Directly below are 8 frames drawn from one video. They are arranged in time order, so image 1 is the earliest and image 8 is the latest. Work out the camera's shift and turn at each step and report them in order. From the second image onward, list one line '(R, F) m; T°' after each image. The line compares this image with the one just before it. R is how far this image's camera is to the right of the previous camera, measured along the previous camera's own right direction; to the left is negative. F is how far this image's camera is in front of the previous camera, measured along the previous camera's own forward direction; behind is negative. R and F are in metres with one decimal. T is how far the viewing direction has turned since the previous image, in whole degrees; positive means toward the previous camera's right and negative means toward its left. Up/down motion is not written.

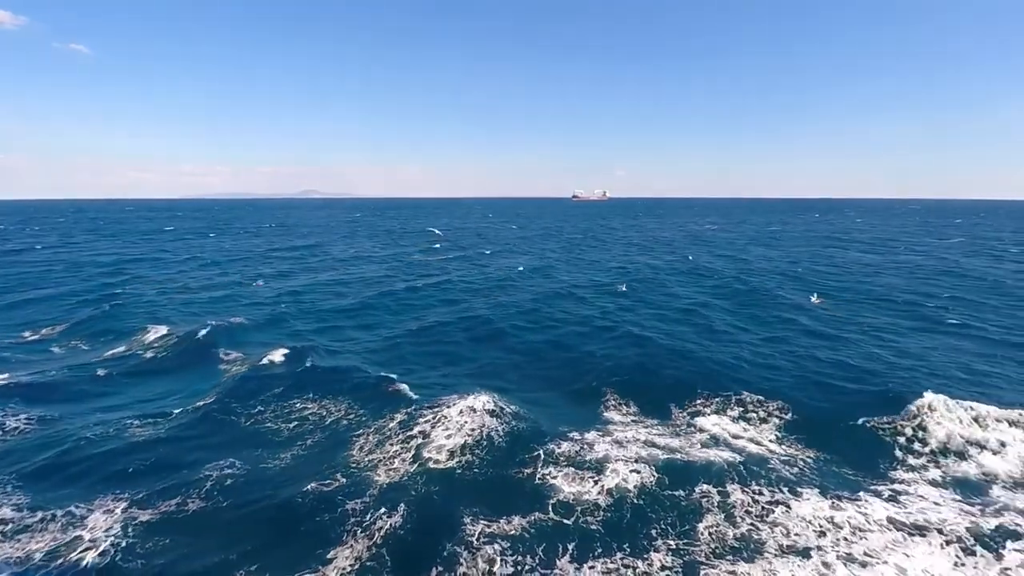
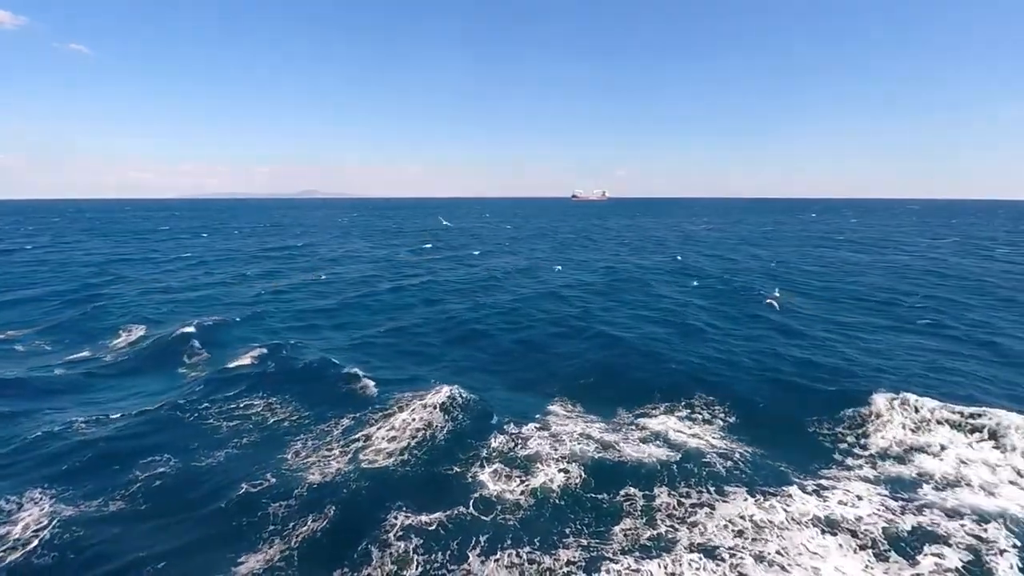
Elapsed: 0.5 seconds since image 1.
(+1.7, +0.1) m; 0°
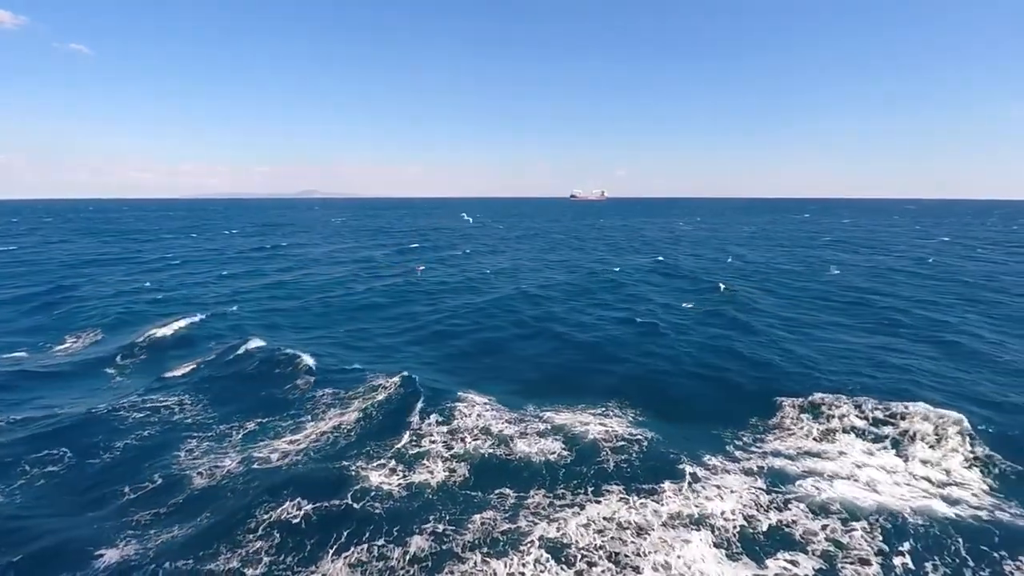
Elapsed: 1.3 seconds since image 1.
(+2.8, +0.1) m; 0°
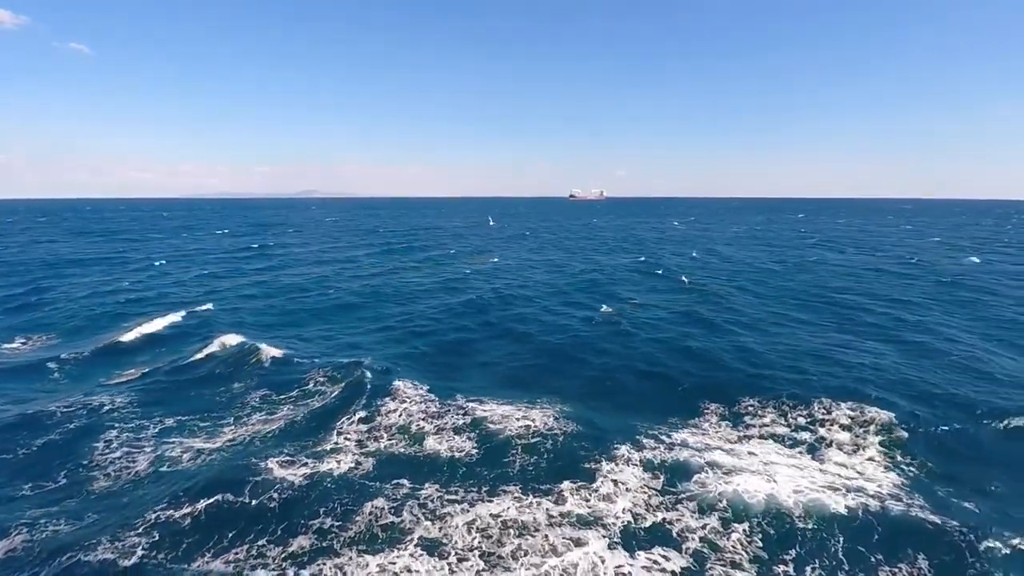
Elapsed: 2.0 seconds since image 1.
(+2.3, +0.1) m; 0°
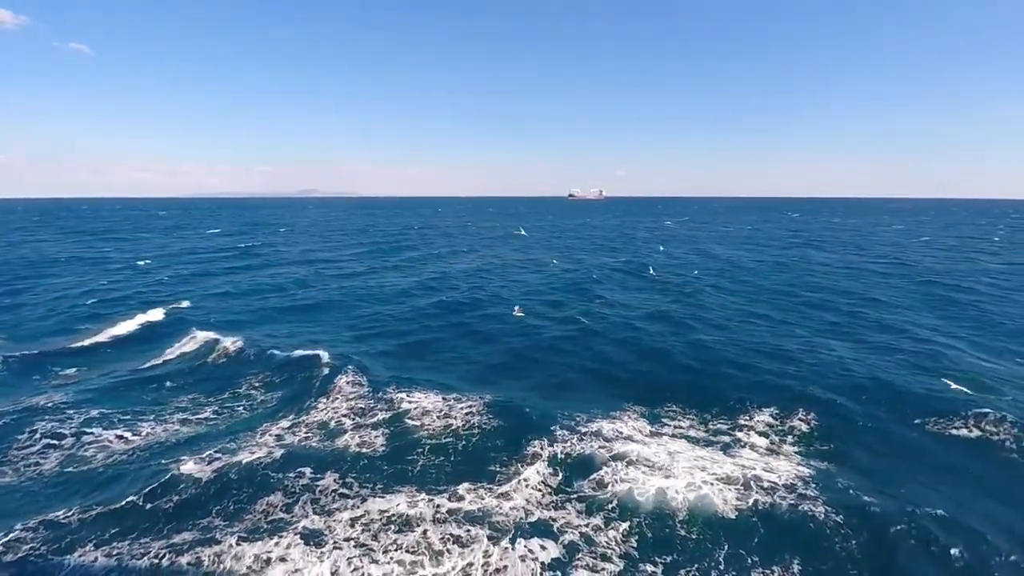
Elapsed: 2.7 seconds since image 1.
(+2.3, 0.0) m; 0°
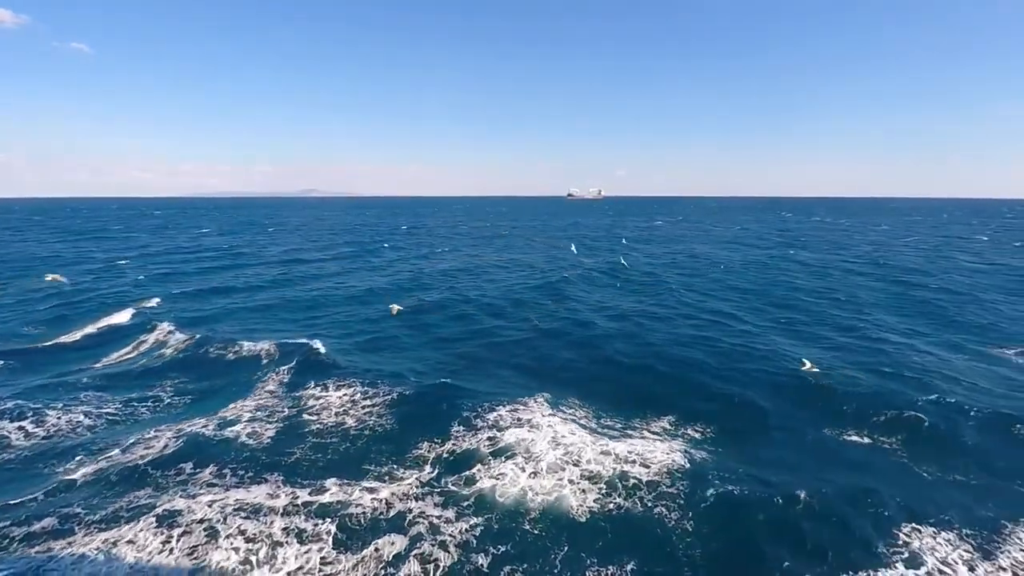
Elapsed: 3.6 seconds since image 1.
(+2.9, -0.1) m; 0°
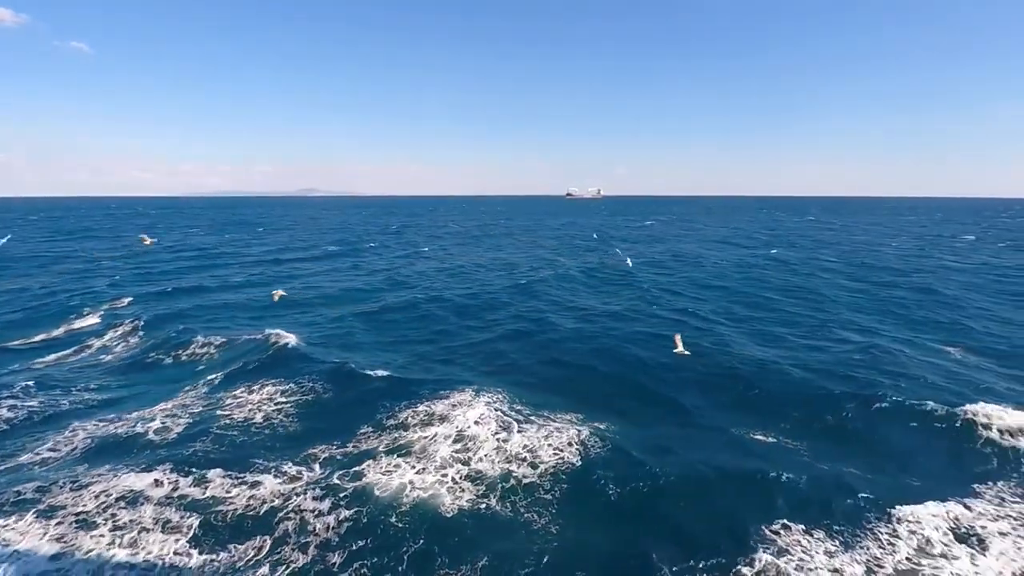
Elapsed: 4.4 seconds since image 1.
(+2.5, -0.1) m; 0°
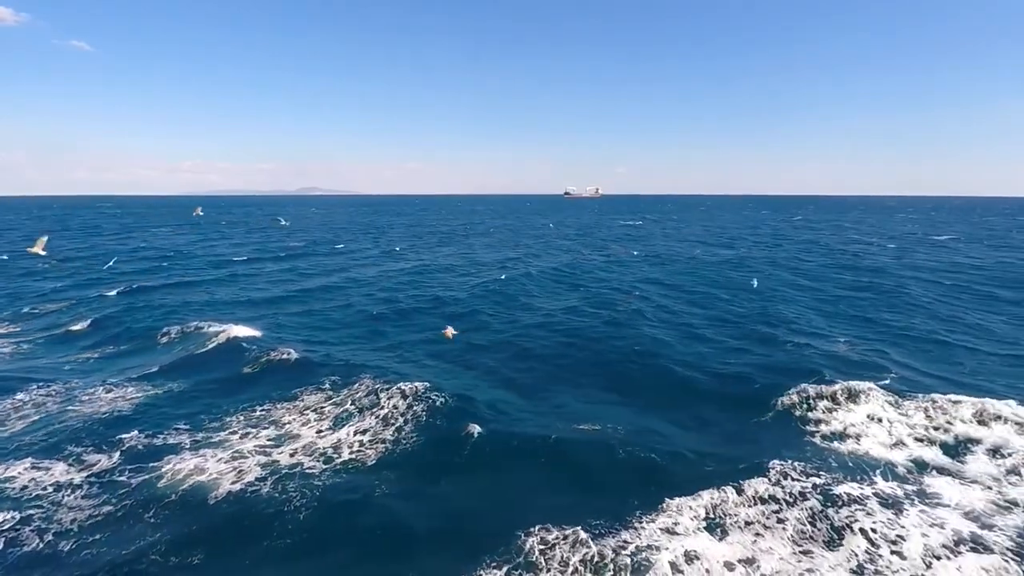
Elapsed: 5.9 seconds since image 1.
(+4.7, -0.2) m; 0°
